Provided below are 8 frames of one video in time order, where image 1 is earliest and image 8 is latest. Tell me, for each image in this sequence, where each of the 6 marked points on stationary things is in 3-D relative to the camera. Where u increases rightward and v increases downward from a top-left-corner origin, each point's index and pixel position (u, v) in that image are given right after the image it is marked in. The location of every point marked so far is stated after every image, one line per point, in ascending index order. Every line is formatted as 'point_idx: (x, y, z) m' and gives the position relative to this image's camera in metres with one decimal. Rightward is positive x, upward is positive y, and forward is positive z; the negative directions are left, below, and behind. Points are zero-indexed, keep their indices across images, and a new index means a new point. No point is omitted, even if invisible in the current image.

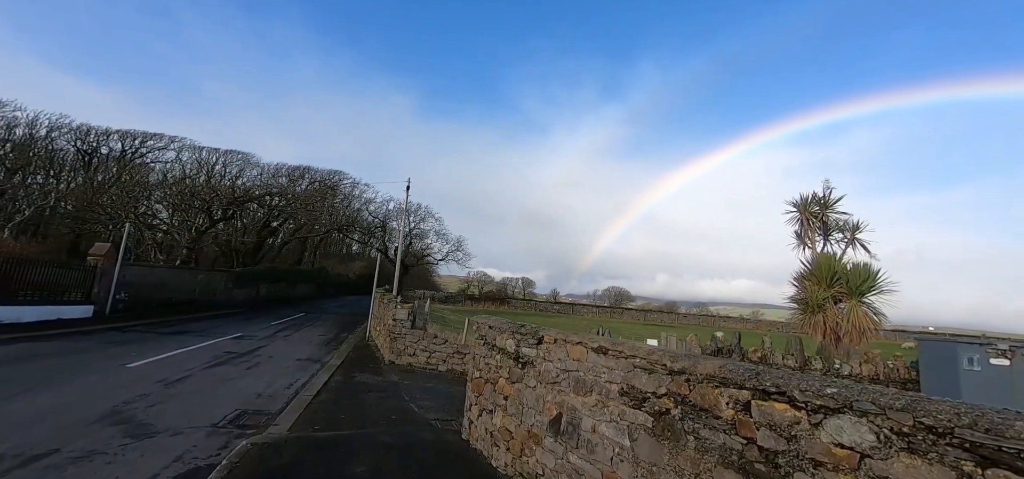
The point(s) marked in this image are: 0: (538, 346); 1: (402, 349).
0: (+0.3, -1.1, +4.4) m
1: (-2.8, -2.8, +11.3) m
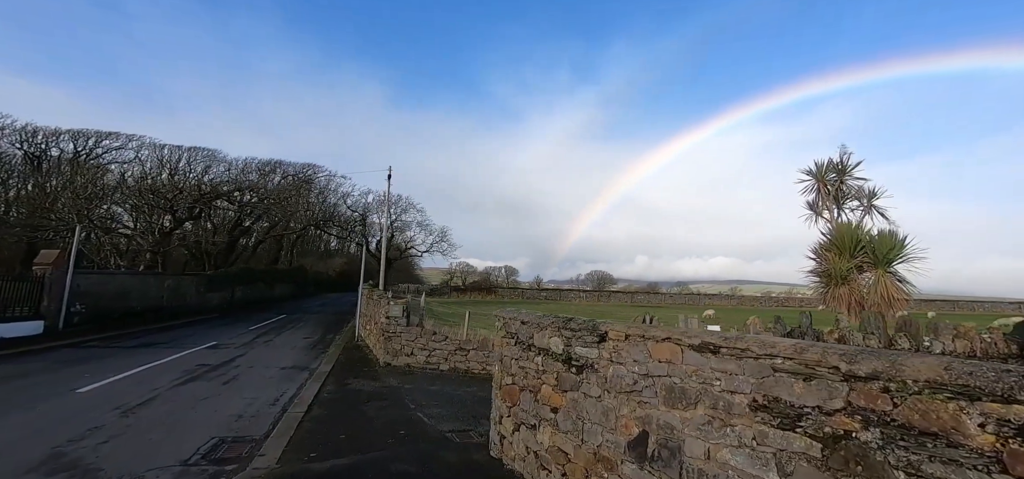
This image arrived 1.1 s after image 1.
0: (+0.7, -0.8, +3.4) m
1: (-2.6, -2.5, +10.2) m
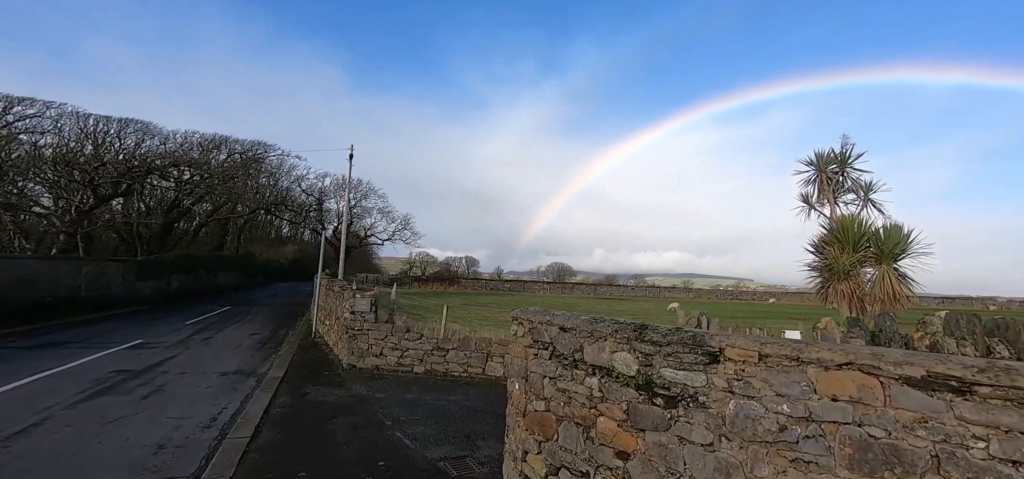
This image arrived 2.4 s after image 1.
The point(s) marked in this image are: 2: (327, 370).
0: (+1.0, -0.7, +2.3) m
1: (-2.9, -2.2, +8.8) m
2: (-3.5, -2.5, +8.5) m
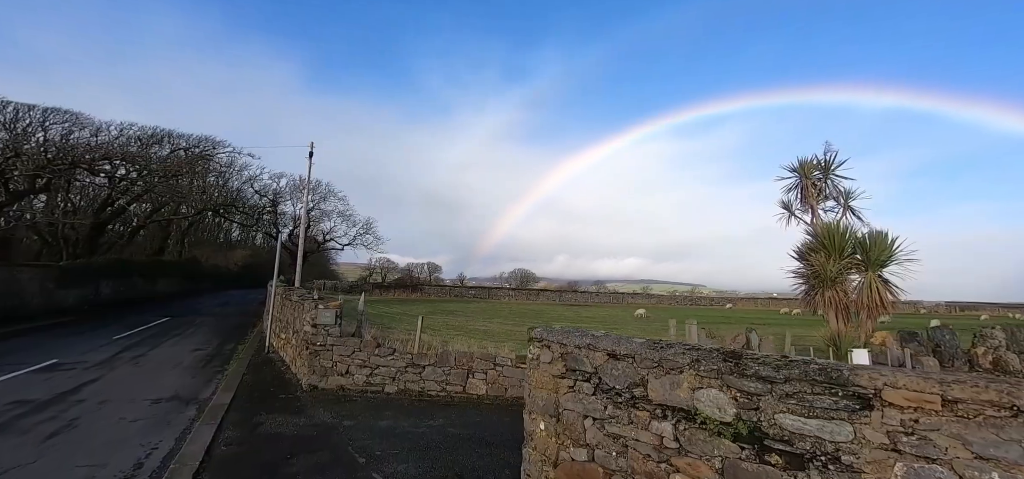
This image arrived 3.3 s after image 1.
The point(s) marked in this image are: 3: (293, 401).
0: (+1.3, -0.7, +1.7) m
1: (-3.2, -2.2, +7.8) m
2: (-3.8, -2.5, +7.4) m
3: (-3.4, -2.5, +7.0) m
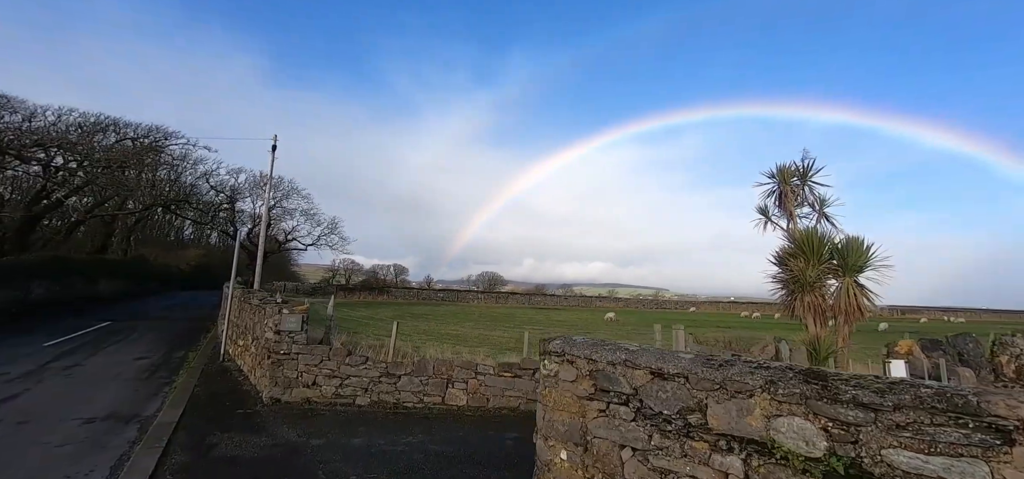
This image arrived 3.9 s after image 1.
0: (+1.5, -0.7, +1.3) m
1: (-3.5, -2.2, +7.1) m
2: (-4.0, -2.5, +6.7) m
3: (-3.6, -2.5, +6.3) m
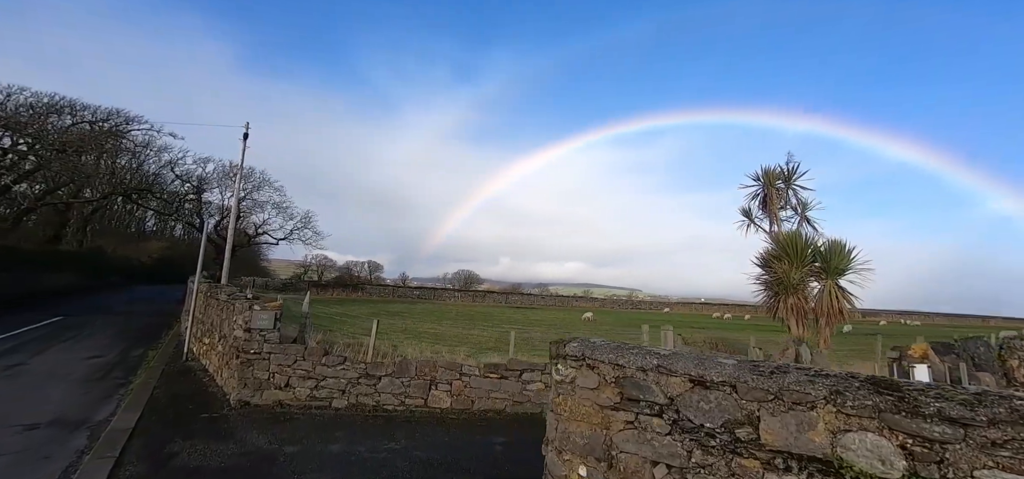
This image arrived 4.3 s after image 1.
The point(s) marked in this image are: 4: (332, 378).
0: (+1.6, -0.6, +1.1) m
1: (-3.7, -2.0, +6.6) m
2: (-4.2, -2.3, +6.2) m
3: (-3.8, -2.3, +5.8) m
4: (-2.7, -2.1, +6.8) m
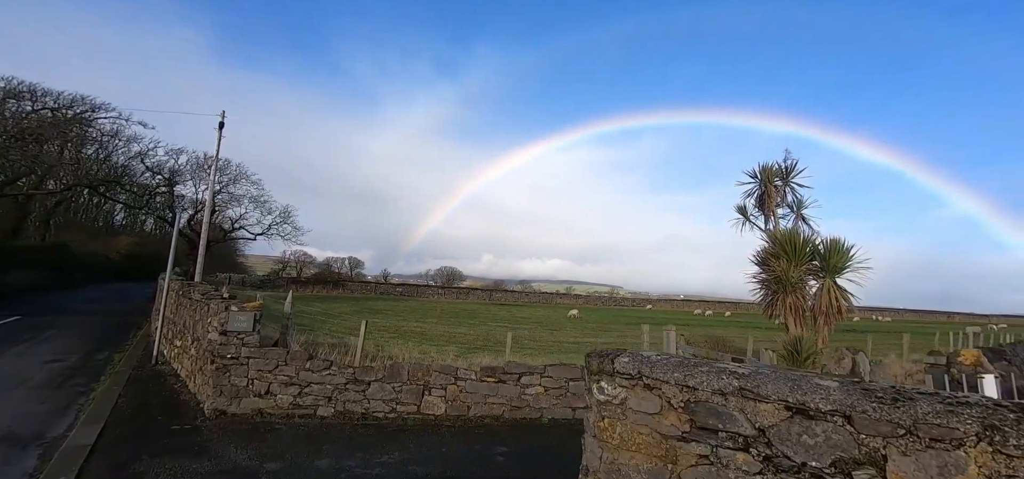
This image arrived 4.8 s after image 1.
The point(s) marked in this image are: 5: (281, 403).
0: (+1.8, -0.6, +0.8) m
1: (-3.6, -2.0, +6.1) m
2: (-4.2, -2.3, +5.6) m
3: (-3.8, -2.3, +5.3) m
4: (-2.7, -2.0, +6.3) m
5: (-3.2, -2.2, +6.1) m
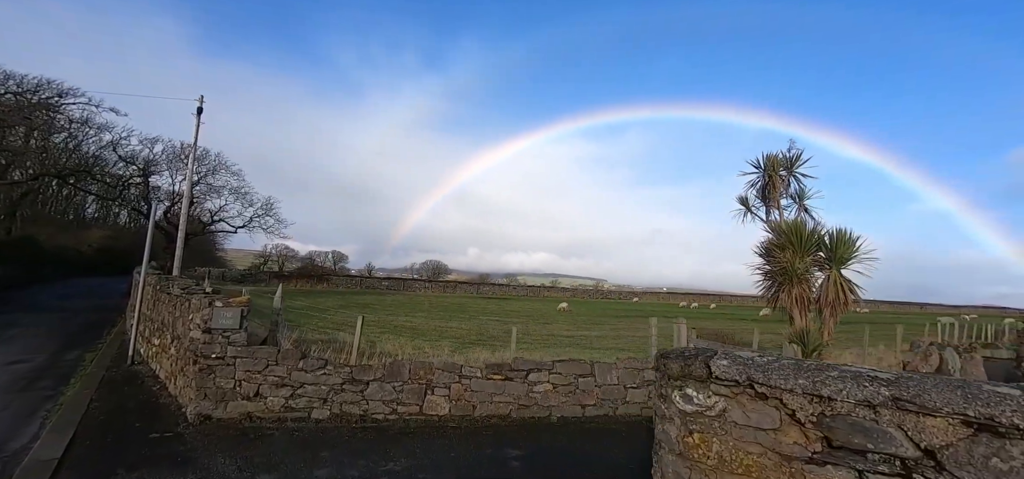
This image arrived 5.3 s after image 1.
0: (+2.1, -0.6, +0.5) m
1: (-3.5, -1.8, +5.6) m
2: (-4.0, -2.1, +5.1) m
3: (-3.6, -2.1, +4.8) m
4: (-2.6, -1.9, +5.8) m
5: (-3.0, -2.1, +5.7) m
